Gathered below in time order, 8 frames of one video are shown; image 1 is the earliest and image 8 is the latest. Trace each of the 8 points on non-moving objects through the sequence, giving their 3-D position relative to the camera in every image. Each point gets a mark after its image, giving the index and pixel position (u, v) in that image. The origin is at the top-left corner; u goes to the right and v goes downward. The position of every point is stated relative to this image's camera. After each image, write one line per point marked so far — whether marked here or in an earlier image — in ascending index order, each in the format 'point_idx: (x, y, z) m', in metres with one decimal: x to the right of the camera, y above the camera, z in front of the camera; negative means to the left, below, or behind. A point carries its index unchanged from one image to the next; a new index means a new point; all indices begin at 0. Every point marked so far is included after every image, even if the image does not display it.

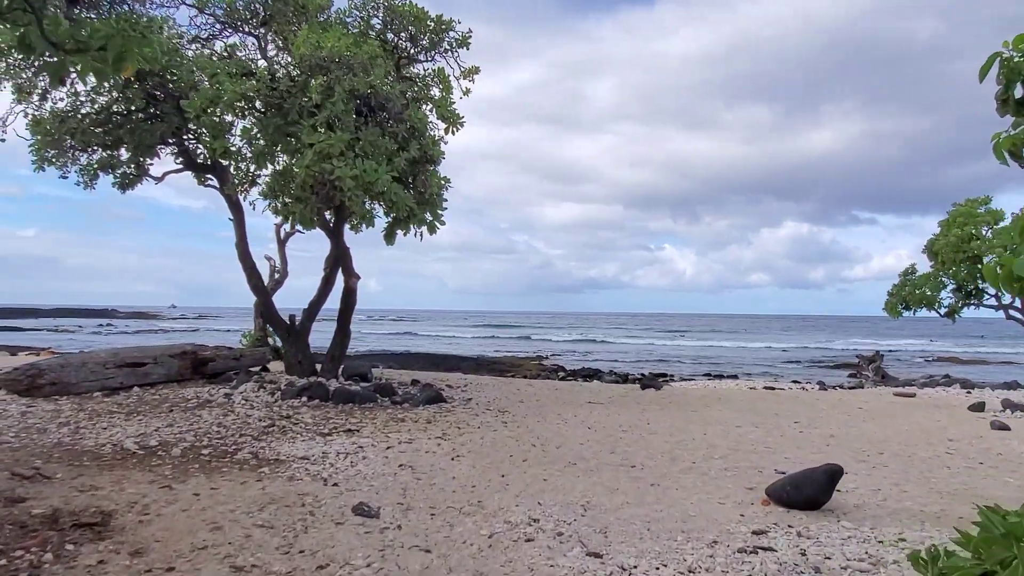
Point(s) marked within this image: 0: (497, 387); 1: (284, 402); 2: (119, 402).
0: (-0.2, -1.5, +11.1) m
1: (-2.7, -1.4, +8.8) m
2: (-4.6, -1.3, +8.6) m
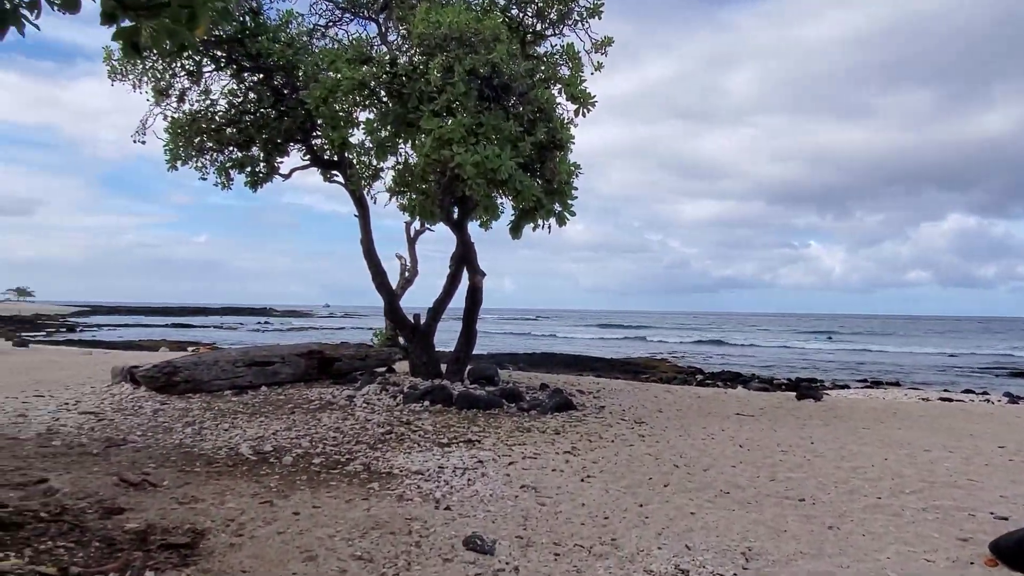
0: (+1.7, -1.5, +10.2) m
1: (-1.2, -1.3, +8.3) m
2: (-3.1, -1.3, +8.5) m
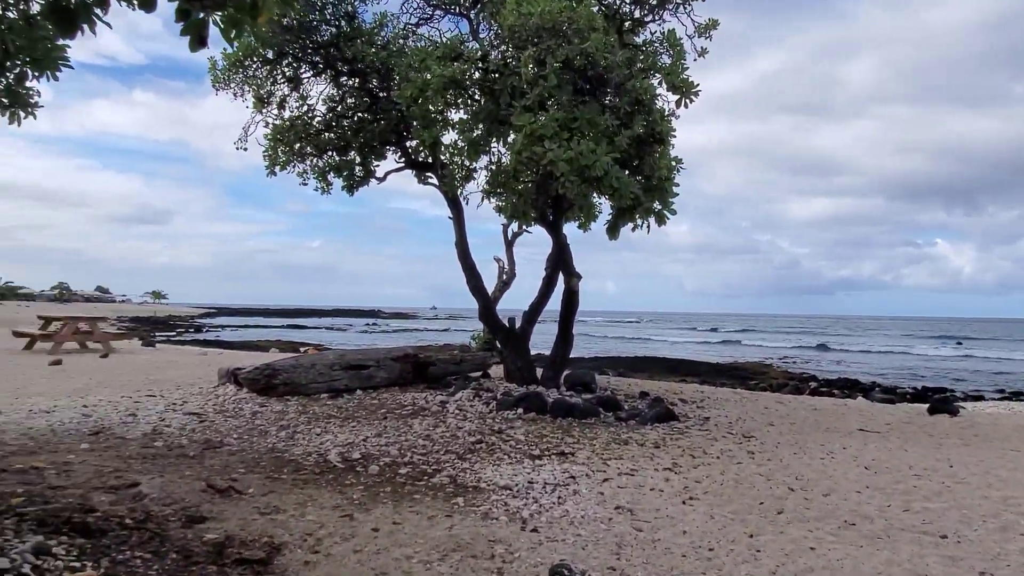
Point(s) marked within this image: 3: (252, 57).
0: (+3.0, -1.5, +9.5) m
1: (-0.2, -1.4, +8.1) m
2: (-2.0, -1.4, +8.5) m
3: (-3.2, +2.9, +9.1) m
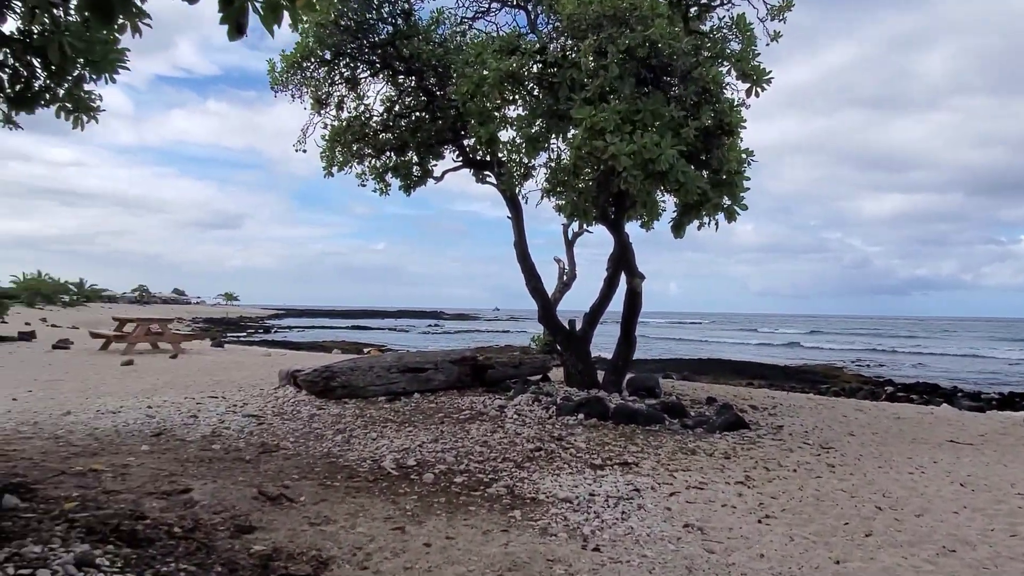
0: (+3.7, -1.5, +9.0) m
1: (+0.5, -1.4, +7.8) m
2: (-1.3, -1.4, +8.3) m
3: (-2.5, +2.9, +9.1) m
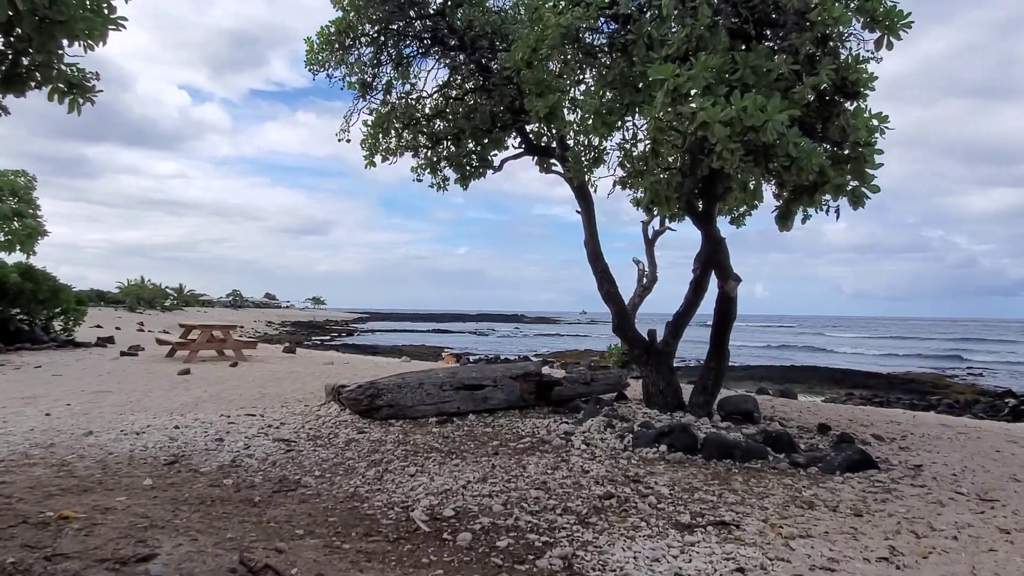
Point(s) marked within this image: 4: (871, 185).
0: (+4.4, -1.5, +7.3) m
1: (+1.1, -1.4, +6.4) m
2: (-0.6, -1.4, +7.2) m
3: (-1.8, +2.8, +8.1) m
4: (+2.6, +0.7, +5.3) m
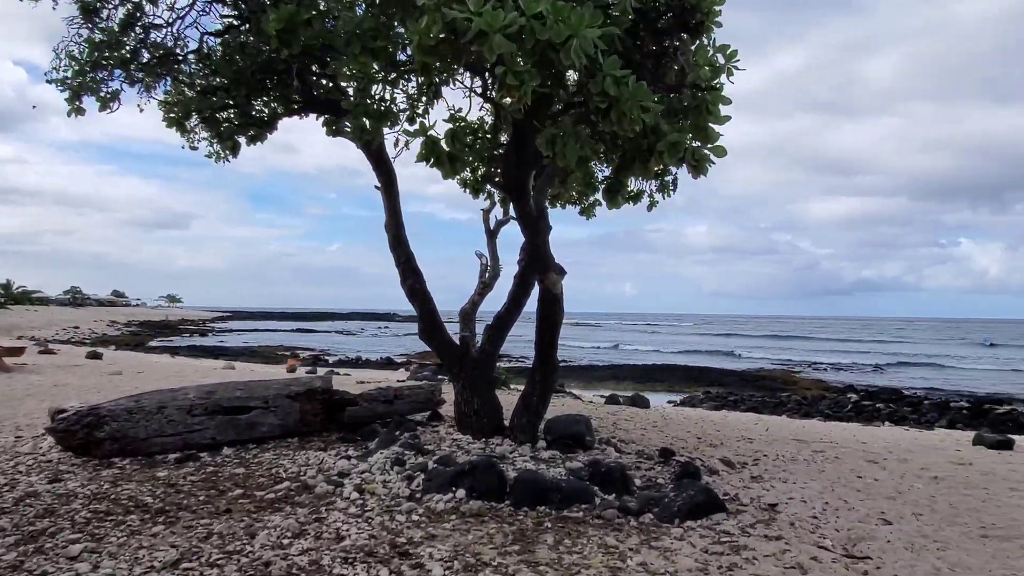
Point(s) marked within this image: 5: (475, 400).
0: (+2.6, -1.5, +6.2) m
1: (-0.6, -1.4, +4.8) m
2: (-2.4, -1.4, +5.3) m
3: (-3.7, +2.8, +6.0) m
4: (+1.1, +0.8, +3.9) m
5: (-0.3, -1.0, +6.5) m
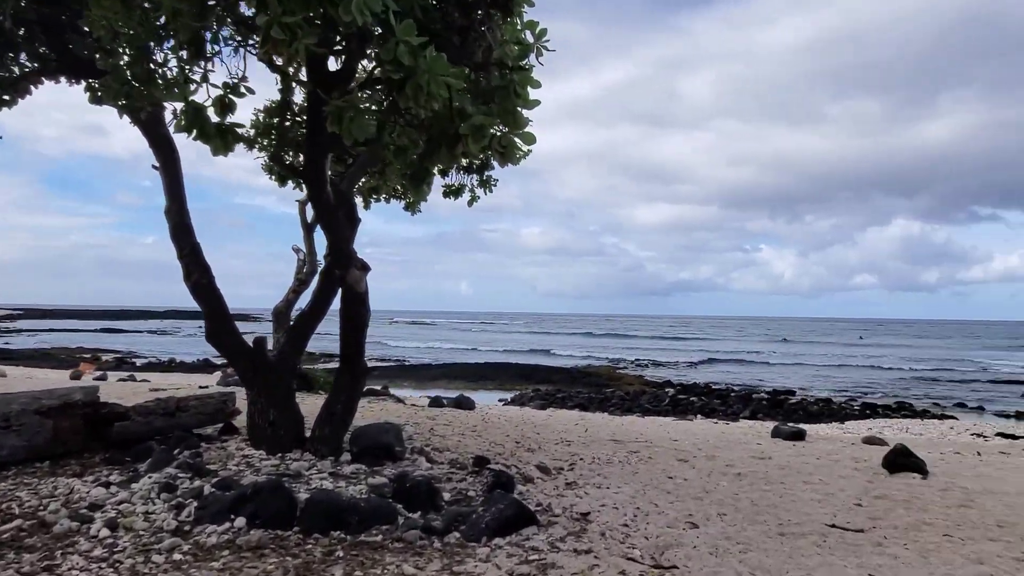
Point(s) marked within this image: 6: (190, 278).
0: (+1.0, -1.5, +6.2) m
1: (-1.8, -1.4, +4.1) m
2: (-3.7, -1.3, +4.1) m
3: (-5.0, +2.9, +4.6) m
4: (+0.1, +0.8, +3.6) m
5: (-1.9, -0.9, +5.8) m
6: (-2.5, +0.1, +5.7) m
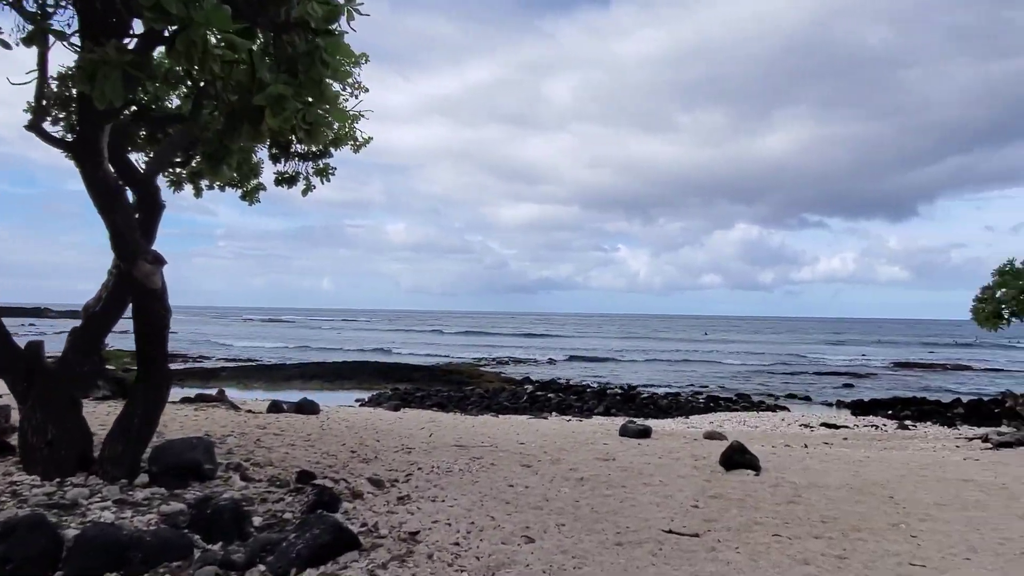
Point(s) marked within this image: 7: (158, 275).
0: (-0.3, -1.5, +5.8) m
1: (-2.7, -1.3, +3.3) m
2: (-4.5, -1.3, +3.0) m
3: (-5.9, +2.9, +3.1) m
4: (-0.8, +0.8, +3.1) m
5: (-3.1, -0.9, +4.9) m
6: (-3.7, +0.1, +4.8) m
7: (-2.2, +0.1, +4.6) m
